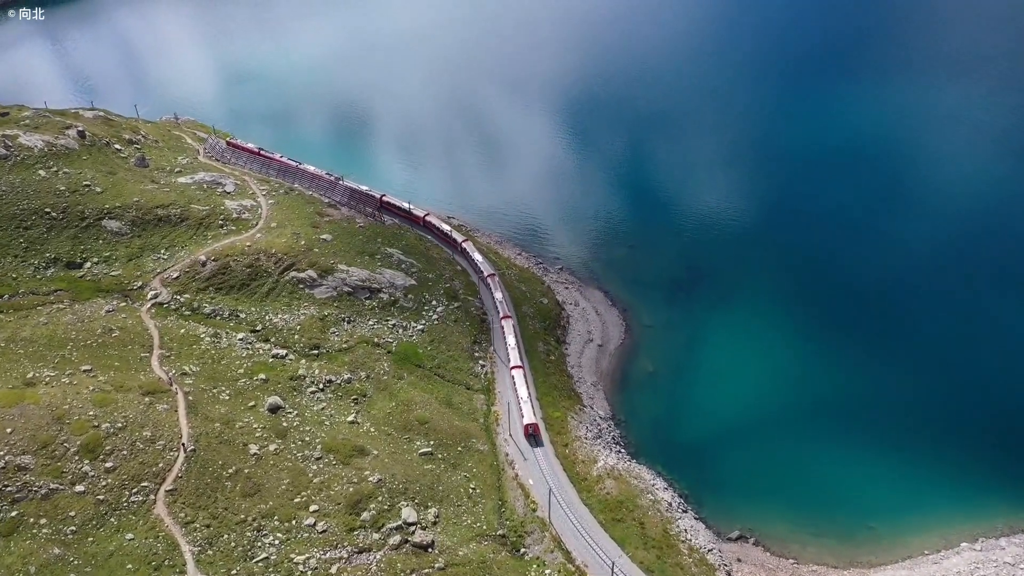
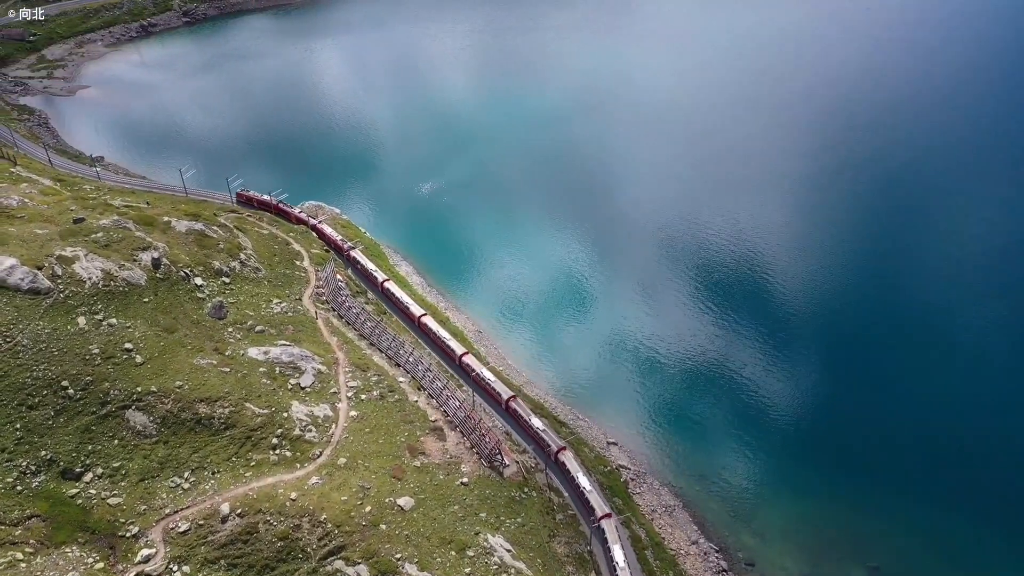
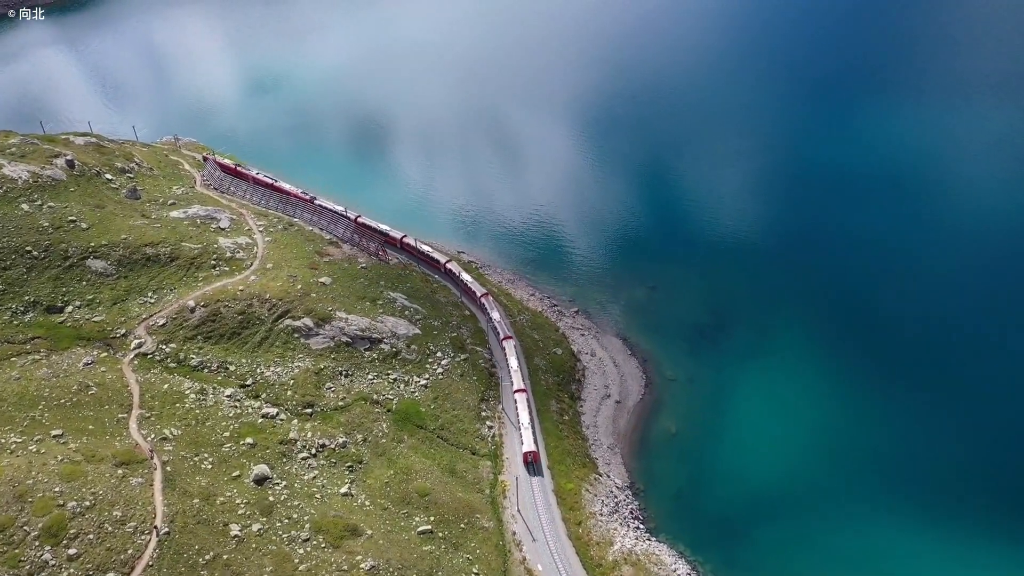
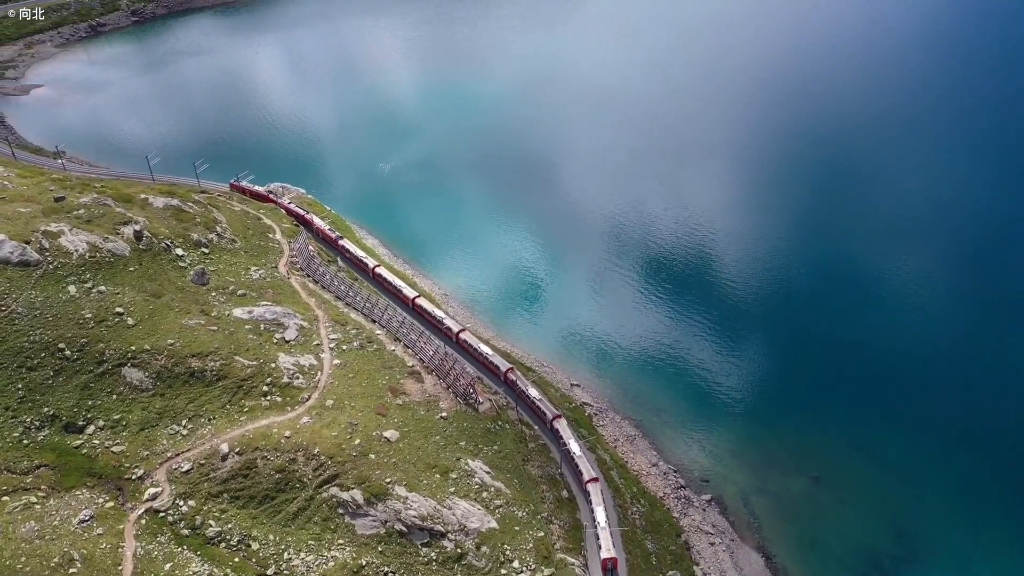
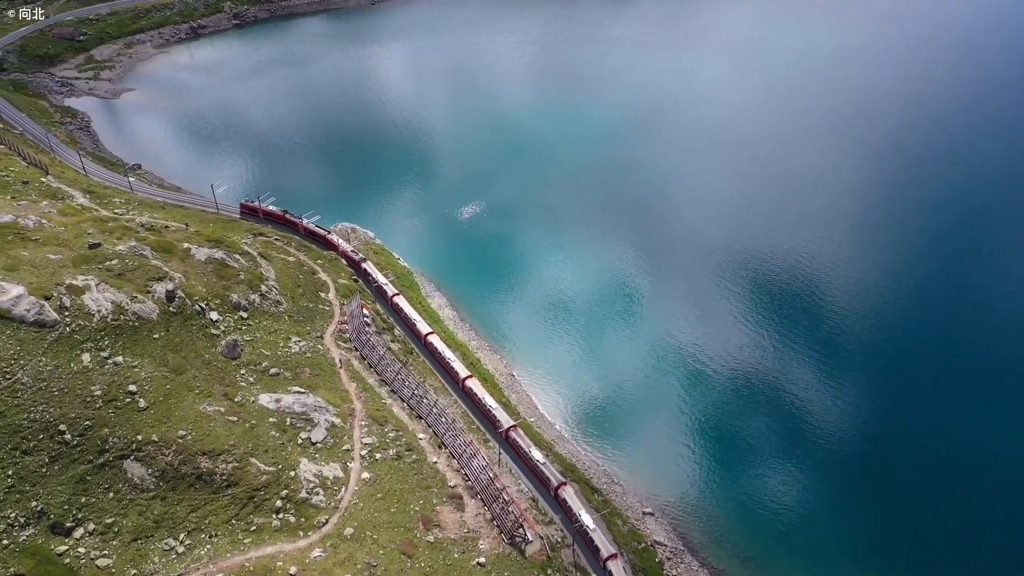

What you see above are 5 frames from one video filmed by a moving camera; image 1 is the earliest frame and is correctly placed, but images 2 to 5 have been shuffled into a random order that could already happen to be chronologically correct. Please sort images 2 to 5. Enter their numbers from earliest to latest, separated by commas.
3, 4, 2, 5
